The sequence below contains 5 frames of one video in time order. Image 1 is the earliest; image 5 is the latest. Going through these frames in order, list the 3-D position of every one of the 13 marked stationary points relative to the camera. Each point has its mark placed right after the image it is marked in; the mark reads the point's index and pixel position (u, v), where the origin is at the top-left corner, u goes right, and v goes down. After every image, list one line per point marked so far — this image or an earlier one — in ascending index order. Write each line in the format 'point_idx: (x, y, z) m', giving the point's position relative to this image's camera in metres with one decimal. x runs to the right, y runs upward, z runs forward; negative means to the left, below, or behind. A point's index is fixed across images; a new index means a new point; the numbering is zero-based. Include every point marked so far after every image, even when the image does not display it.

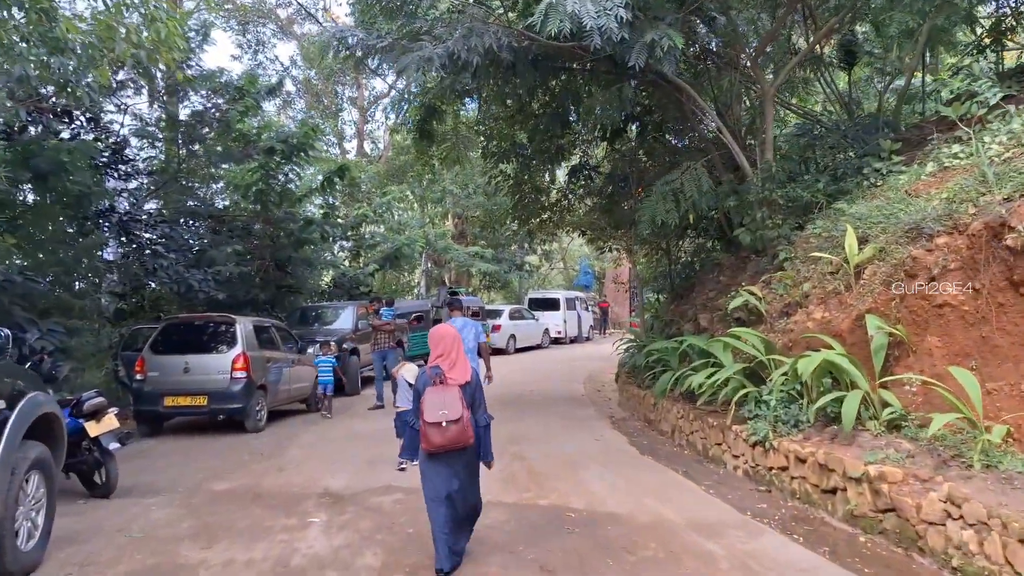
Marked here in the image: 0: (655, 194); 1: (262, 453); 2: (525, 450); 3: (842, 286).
0: (+1.7, +1.1, +10.2) m
1: (-2.6, -1.7, +8.7) m
2: (+0.1, -1.7, +8.8) m
3: (+2.9, 0.0, +7.4) m
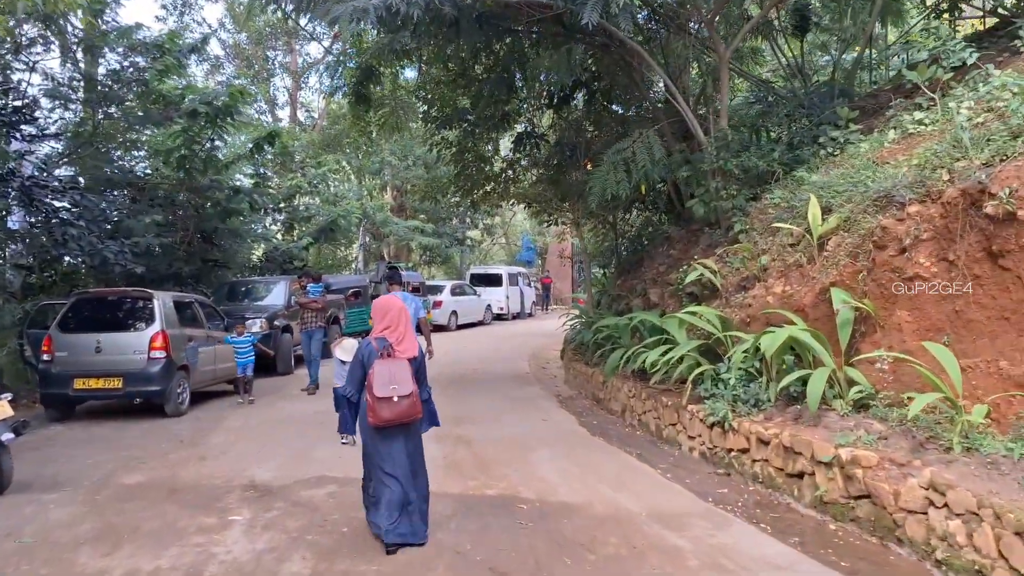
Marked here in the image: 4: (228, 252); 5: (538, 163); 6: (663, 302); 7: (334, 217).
0: (+1.1, +1.4, +9.7) m
1: (-3.1, -1.4, +8.0) m
2: (-0.4, -1.4, +8.2) m
3: (+2.4, +0.2, +7.1) m
4: (-5.0, +0.6, +14.9) m
5: (+0.4, +1.9, +13.0) m
6: (+1.8, -0.2, +10.1) m
7: (-4.1, +1.6, +19.5) m
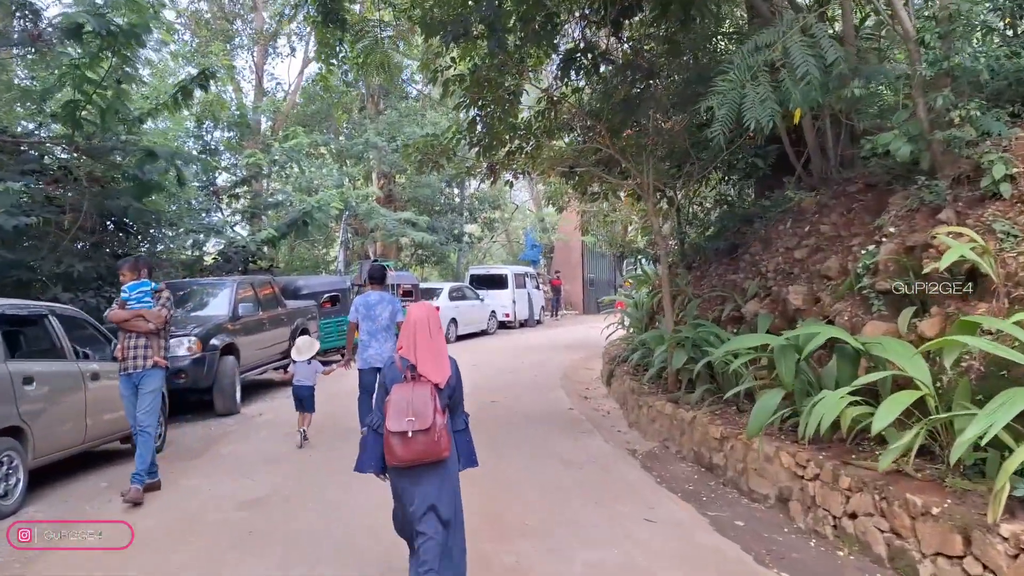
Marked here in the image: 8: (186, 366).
0: (+1.5, +1.5, +5.7) m
1: (-2.6, -1.4, +4.0) m
2: (+0.1, -1.4, +4.3) m
3: (+2.9, +0.3, +3.1) m
4: (-4.6, +0.6, +10.9) m
5: (+0.8, +1.9, +9.1) m
6: (+2.2, -0.1, +6.1) m
7: (-3.8, +1.5, +15.5) m
8: (-3.4, -0.8, +8.8) m
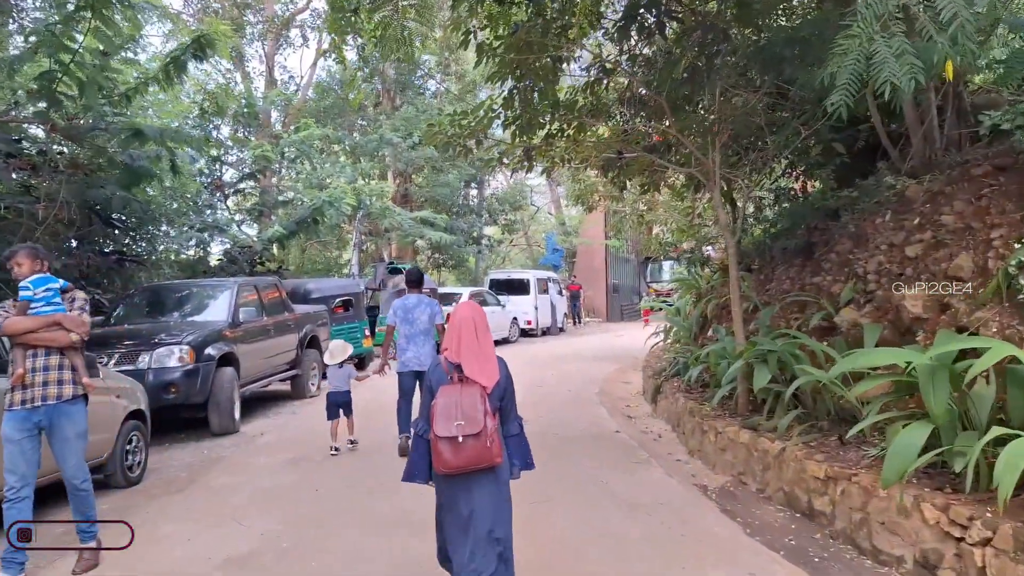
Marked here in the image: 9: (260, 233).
0: (+1.8, +1.4, +4.5) m
1: (-2.3, -1.4, +2.8) m
2: (+0.4, -1.4, +3.1) m
3: (+3.2, +0.3, +1.9) m
4: (-4.2, +0.5, +9.8) m
5: (+1.2, +1.9, +7.9) m
6: (+2.5, -0.1, +4.9) m
7: (-3.3, +1.4, +14.4) m
8: (-3.0, -0.8, +7.6) m
9: (-4.1, +0.9, +14.0) m
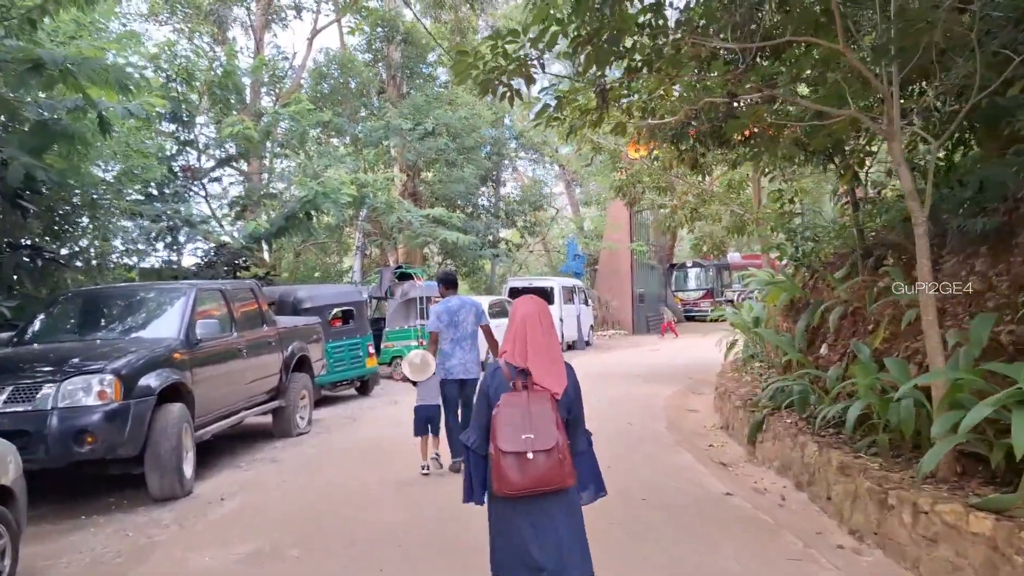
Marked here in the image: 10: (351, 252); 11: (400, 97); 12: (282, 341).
0: (+2.2, +1.5, +2.2) m
1: (-1.9, -1.4, +0.5) m
2: (+0.8, -1.3, +0.7) m
3: (+3.6, +0.4, -0.5) m
4: (-3.8, +0.5, +7.4) m
5: (+1.6, +1.9, +5.5) m
6: (+3.0, -0.1, +2.5) m
7: (-2.8, +1.3, +12.0) m
8: (-2.6, -0.8, +5.3) m
9: (-3.7, +0.8, +11.7) m
10: (-3.5, +0.8, +18.7) m
11: (-2.4, +4.1, +18.0) m
12: (-2.3, -0.5, +8.4) m
